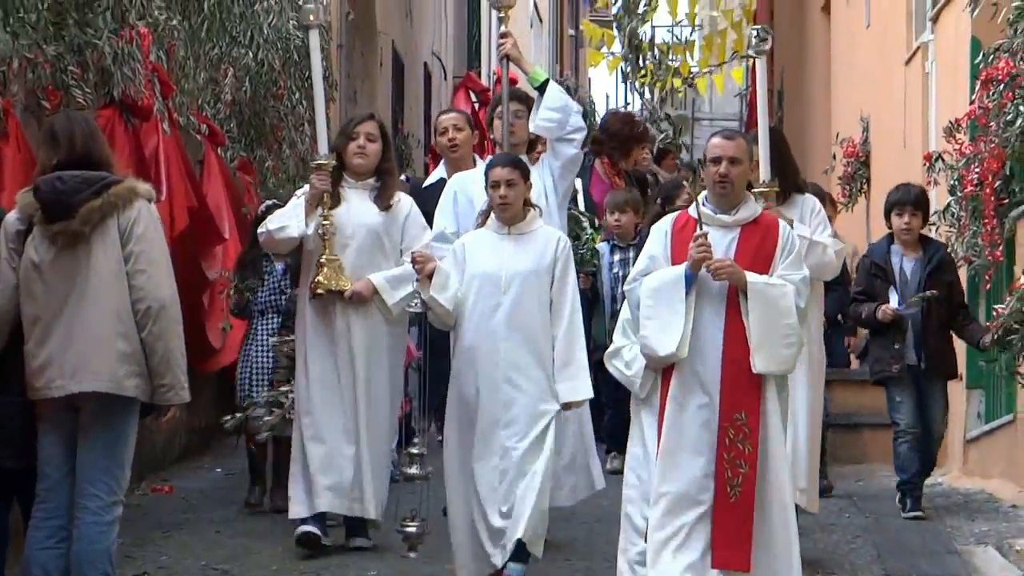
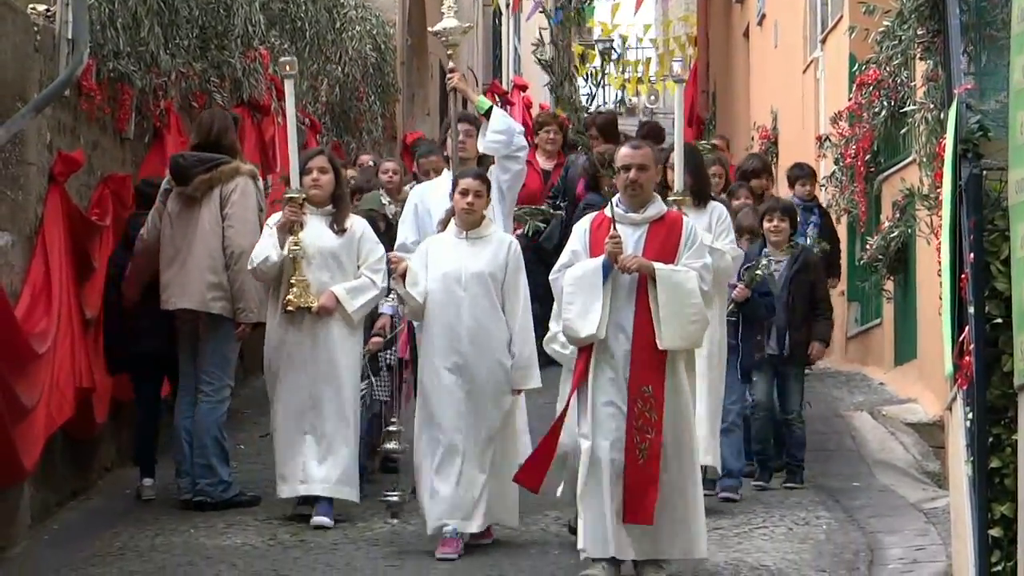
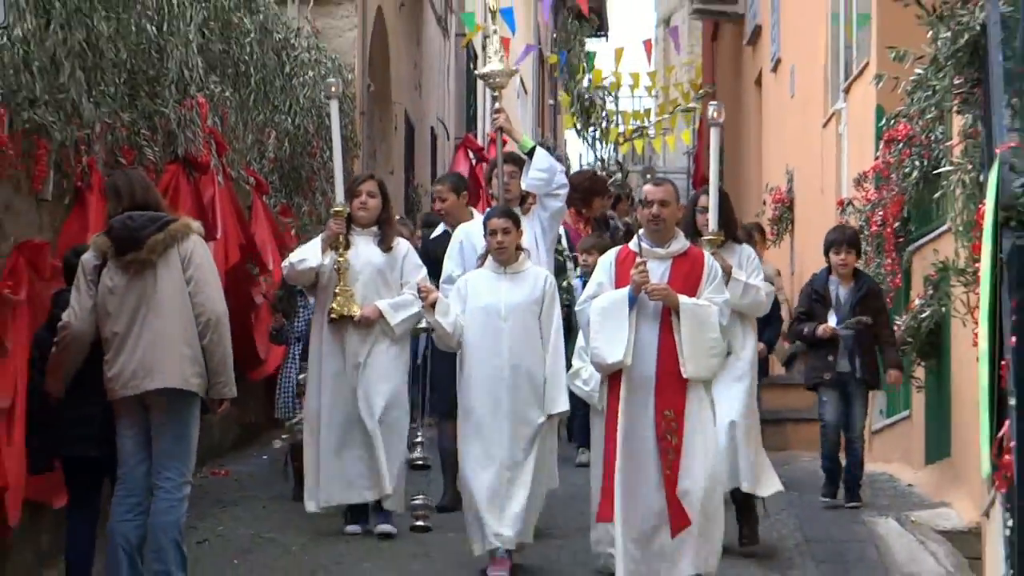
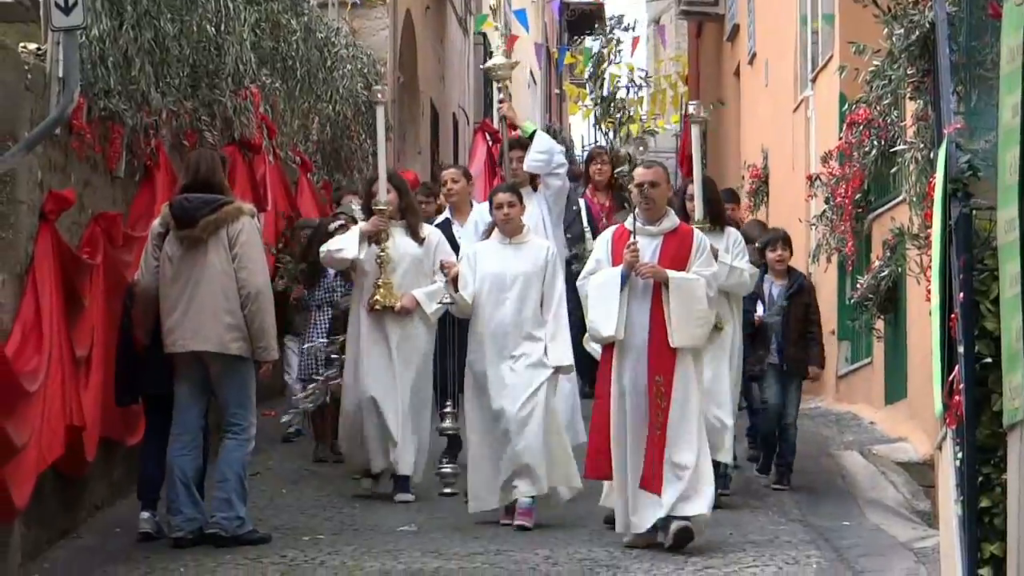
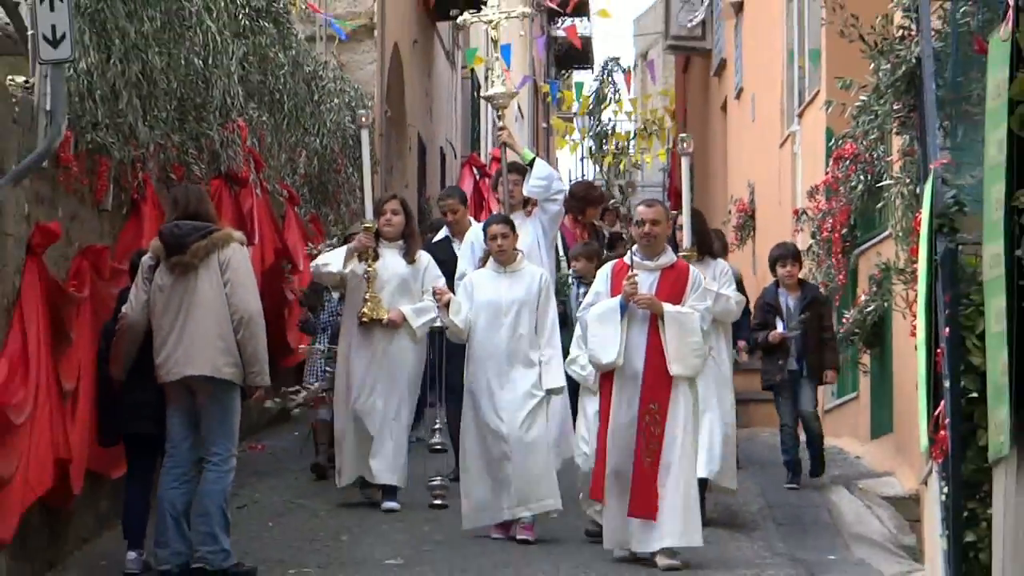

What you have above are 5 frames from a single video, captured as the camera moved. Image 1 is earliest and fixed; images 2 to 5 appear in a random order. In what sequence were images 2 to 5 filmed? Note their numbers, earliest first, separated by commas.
3, 5, 4, 2
